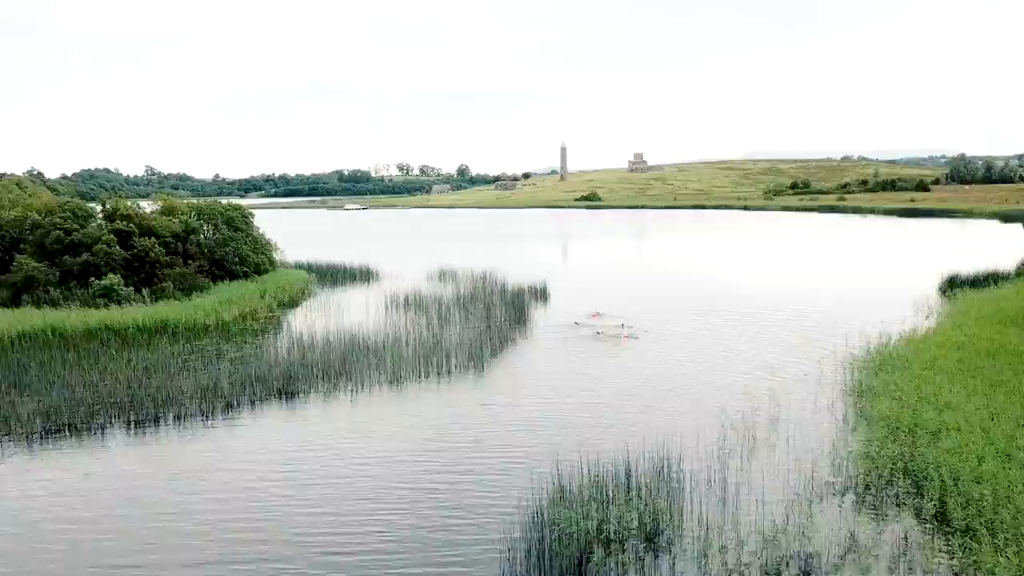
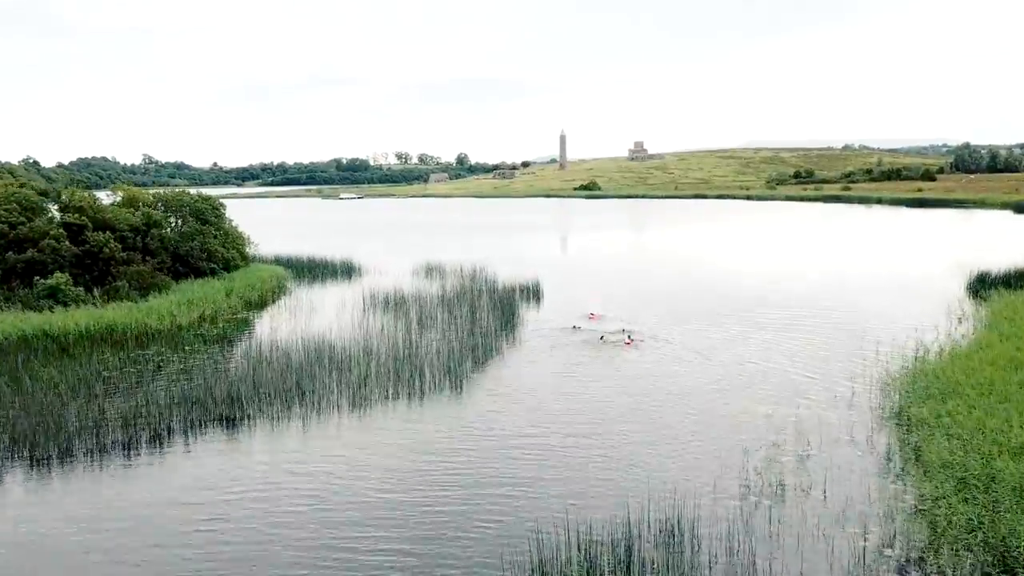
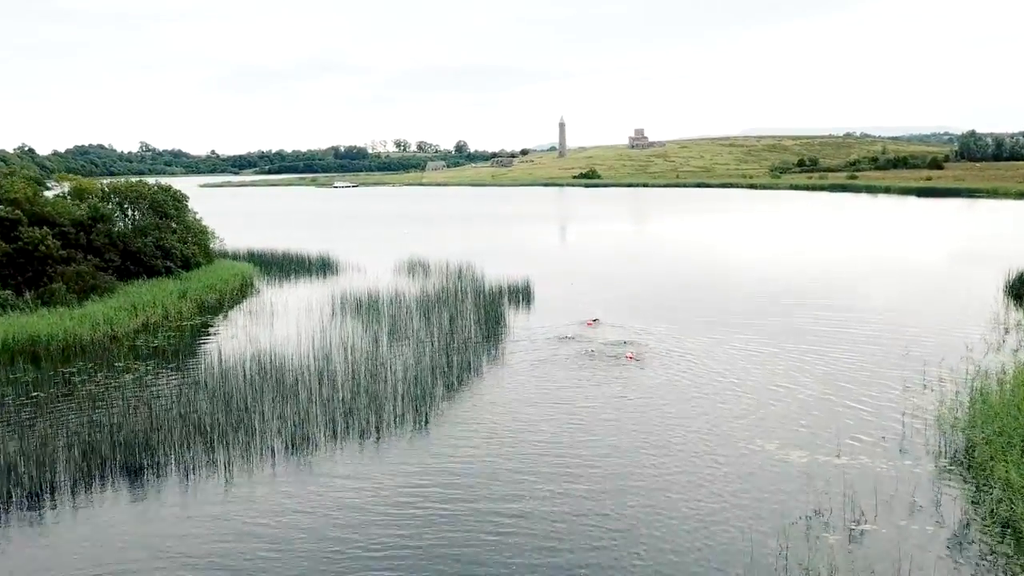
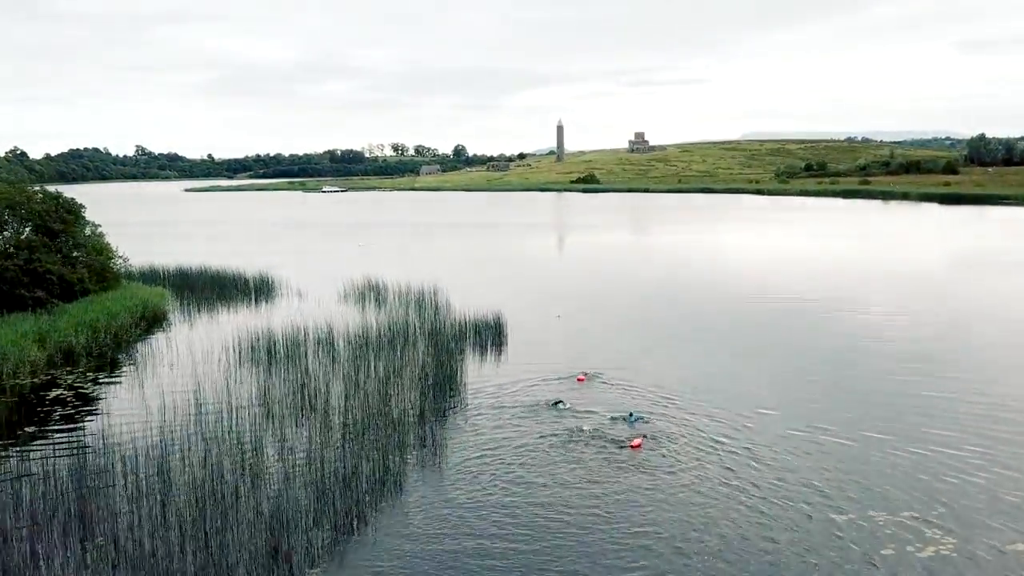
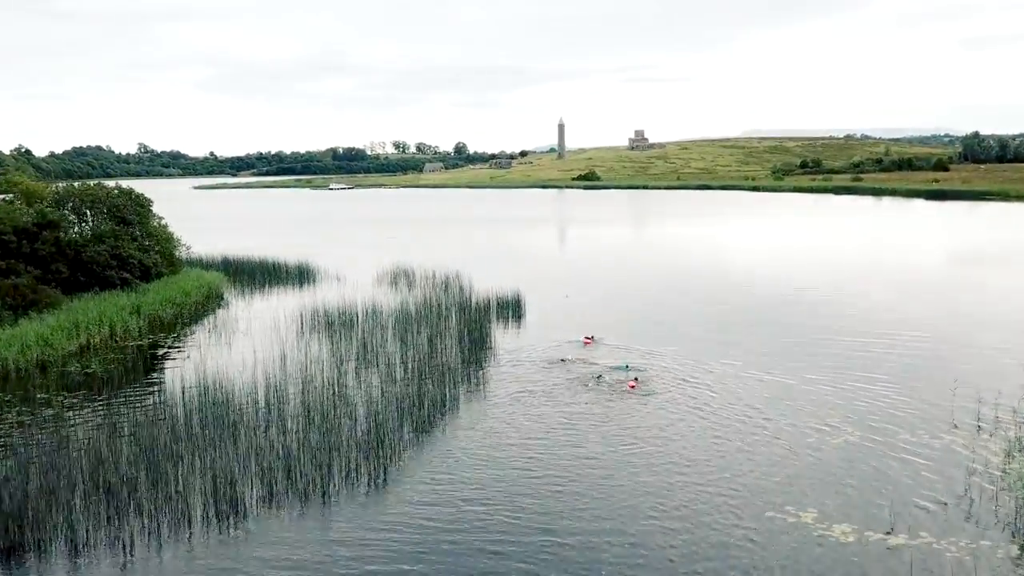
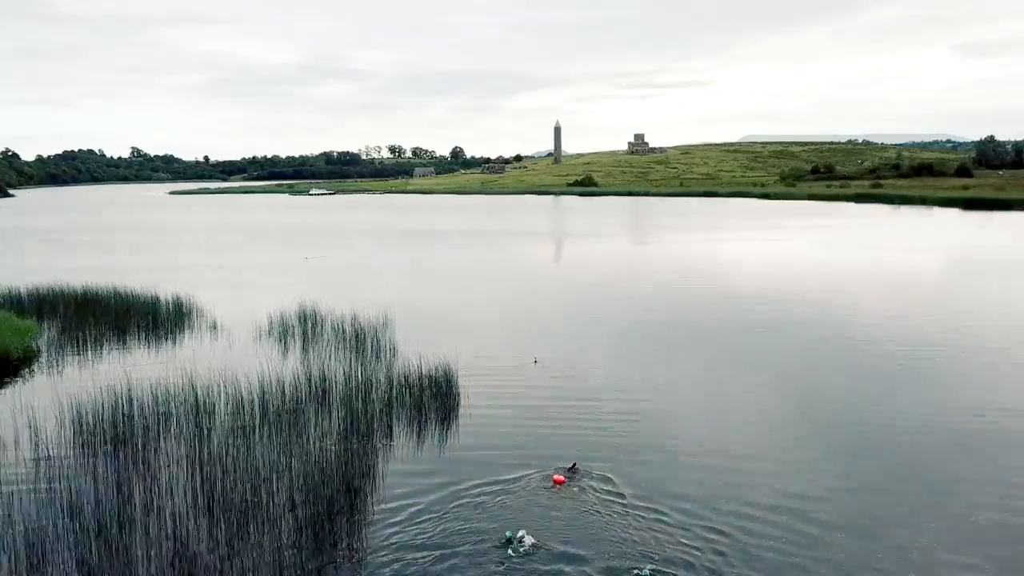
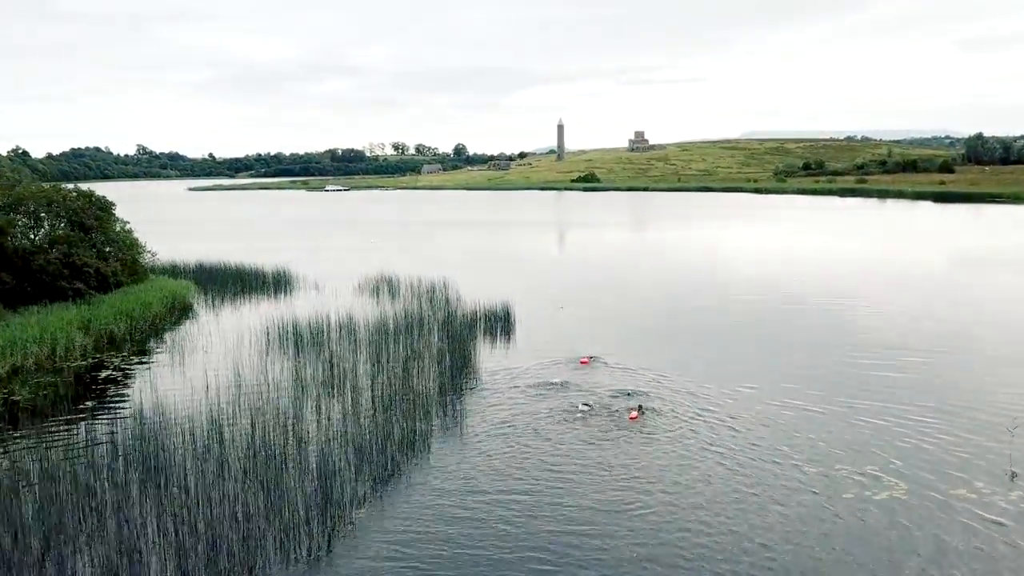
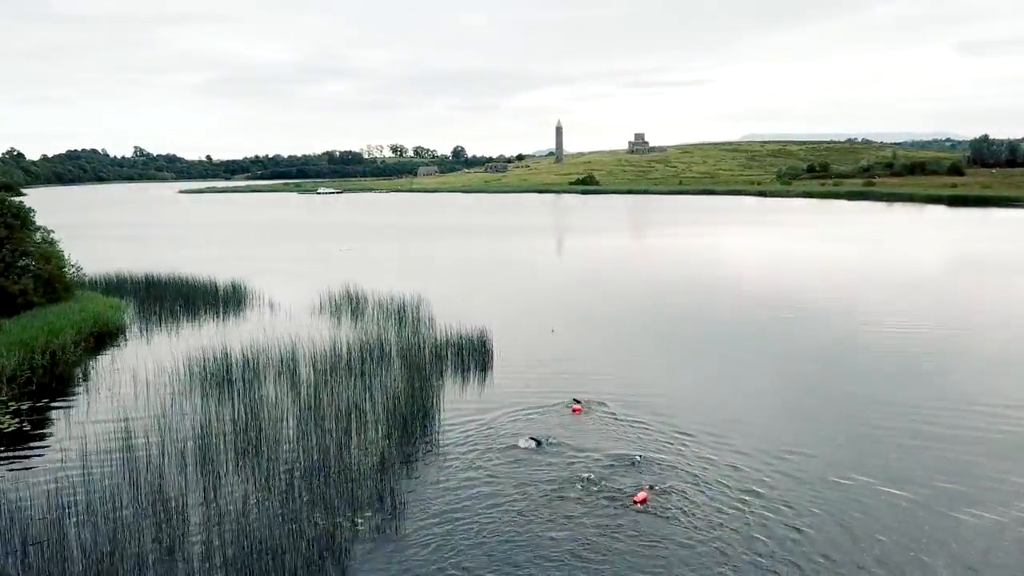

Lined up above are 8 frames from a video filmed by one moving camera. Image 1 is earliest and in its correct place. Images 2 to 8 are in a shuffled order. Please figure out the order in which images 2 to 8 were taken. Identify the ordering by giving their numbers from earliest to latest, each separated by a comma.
2, 3, 5, 7, 4, 8, 6
